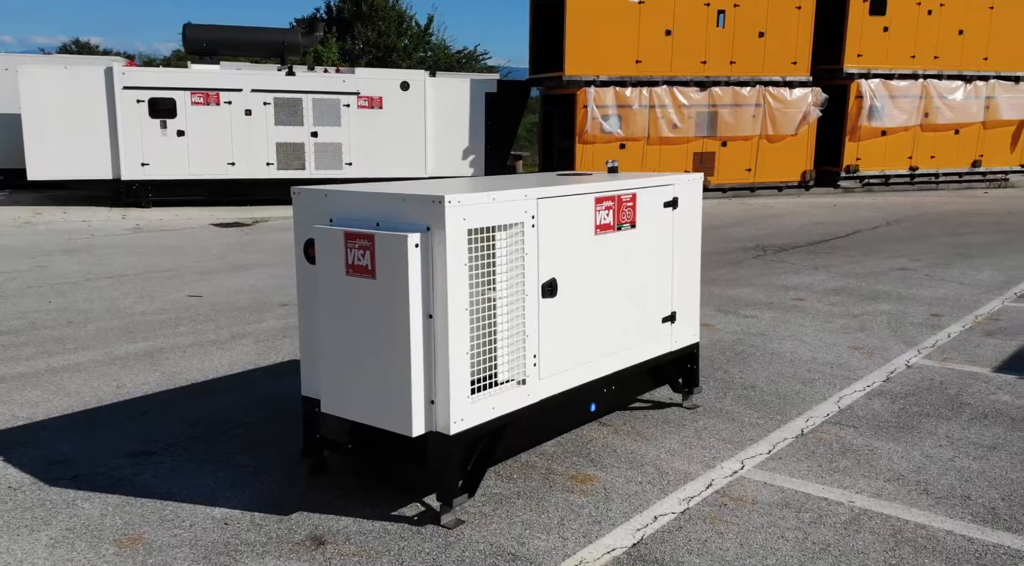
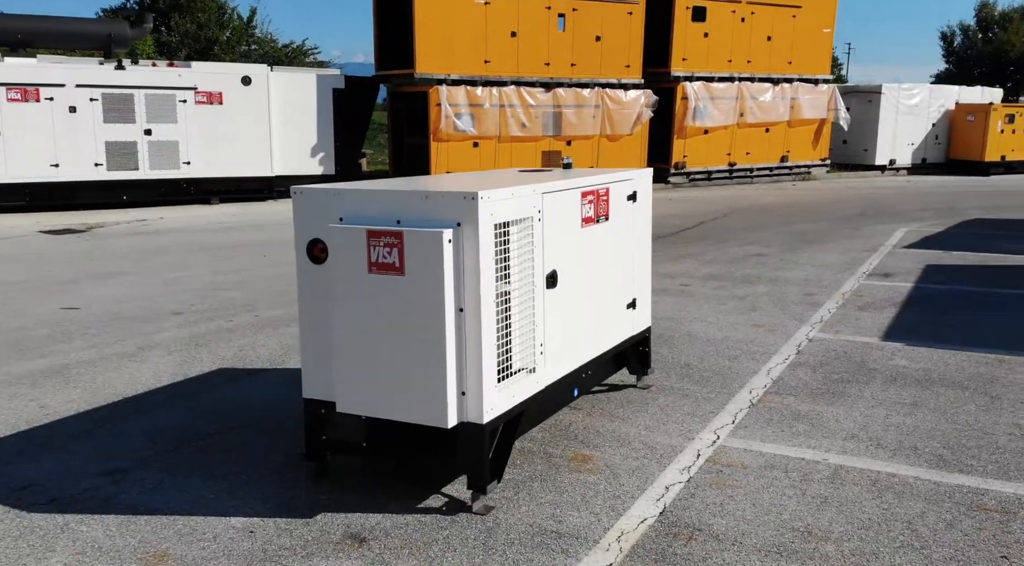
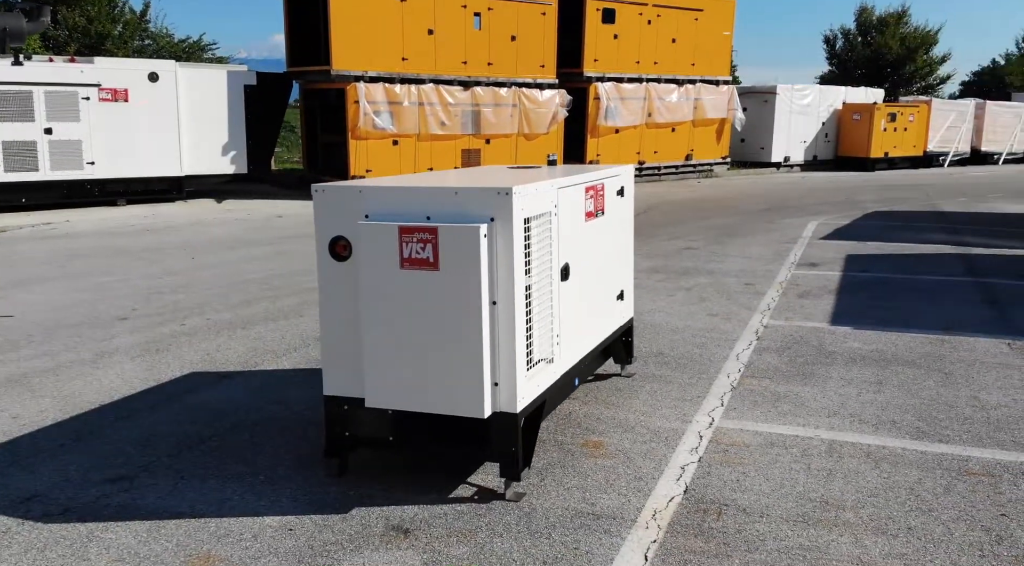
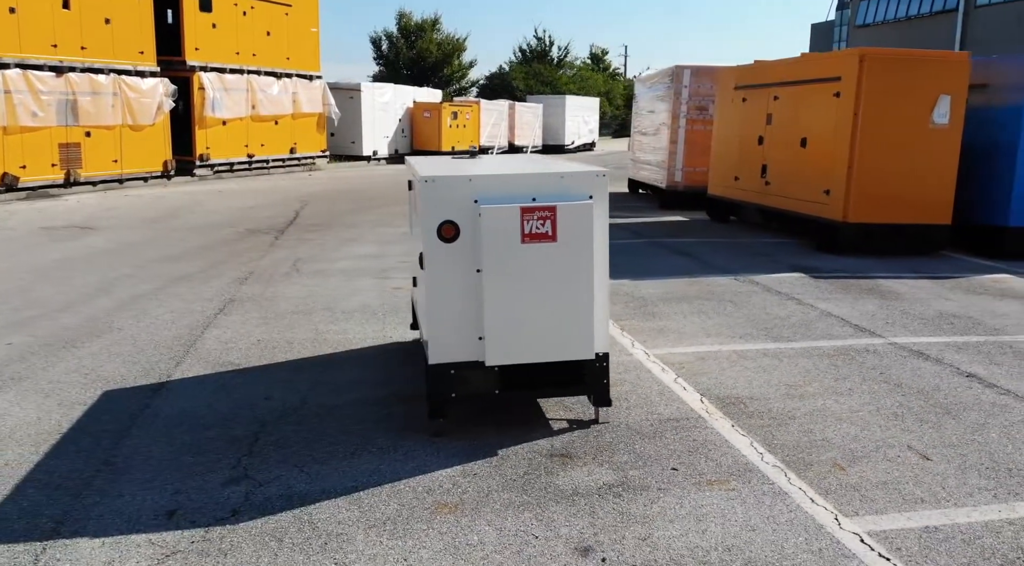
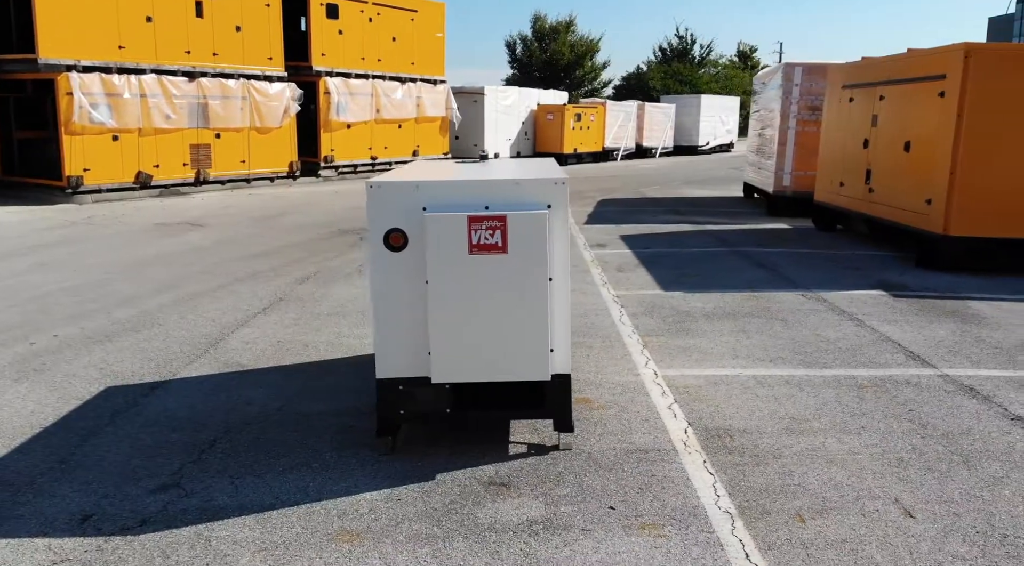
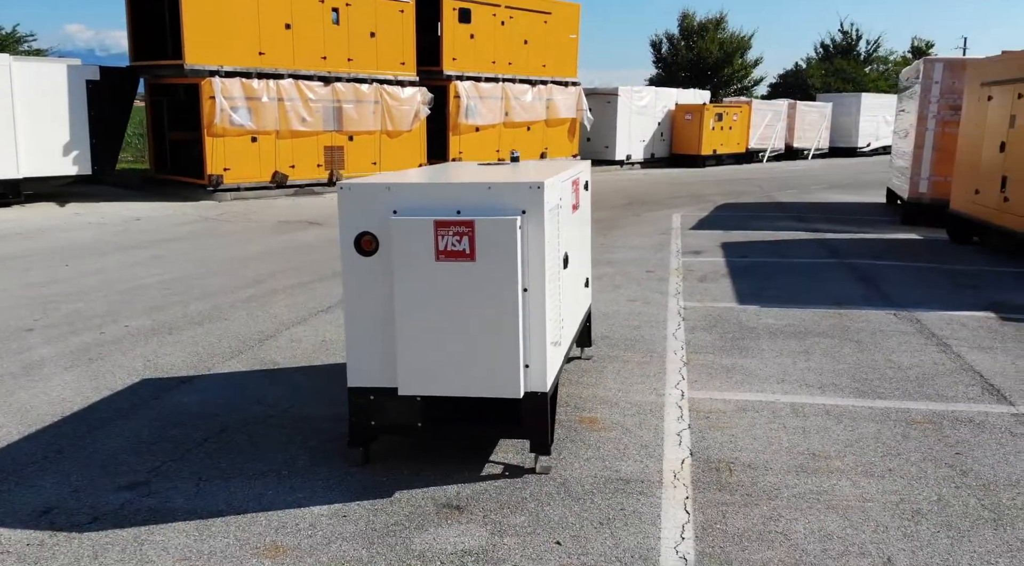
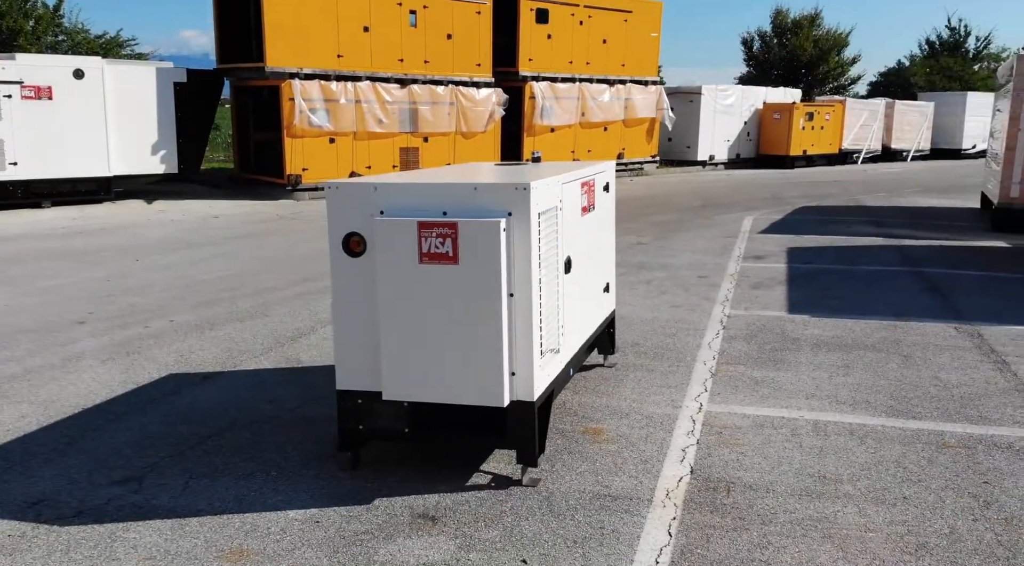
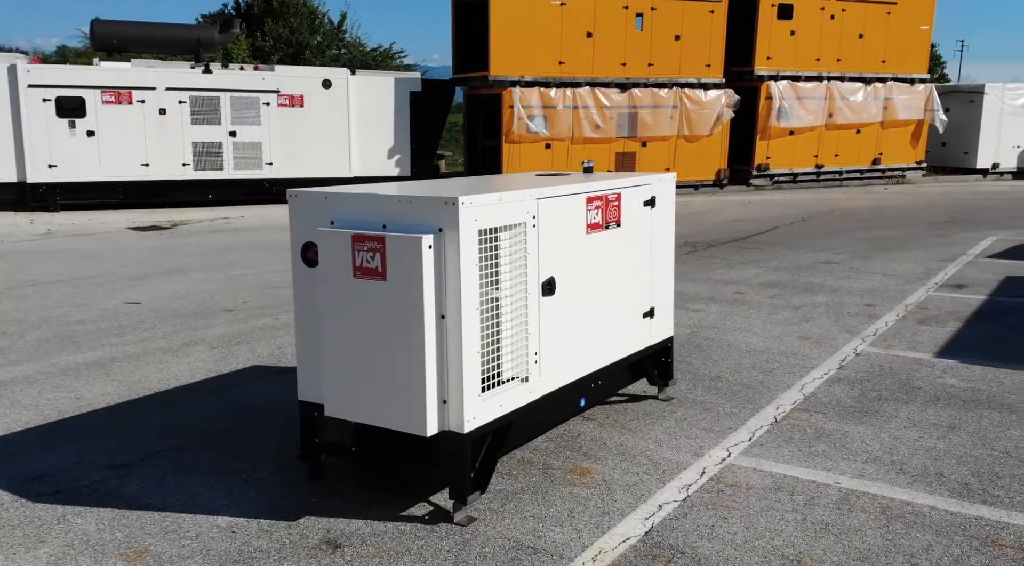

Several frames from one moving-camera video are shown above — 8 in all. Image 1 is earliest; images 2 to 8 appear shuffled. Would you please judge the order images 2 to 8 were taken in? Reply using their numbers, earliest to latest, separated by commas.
8, 2, 3, 7, 6, 5, 4
